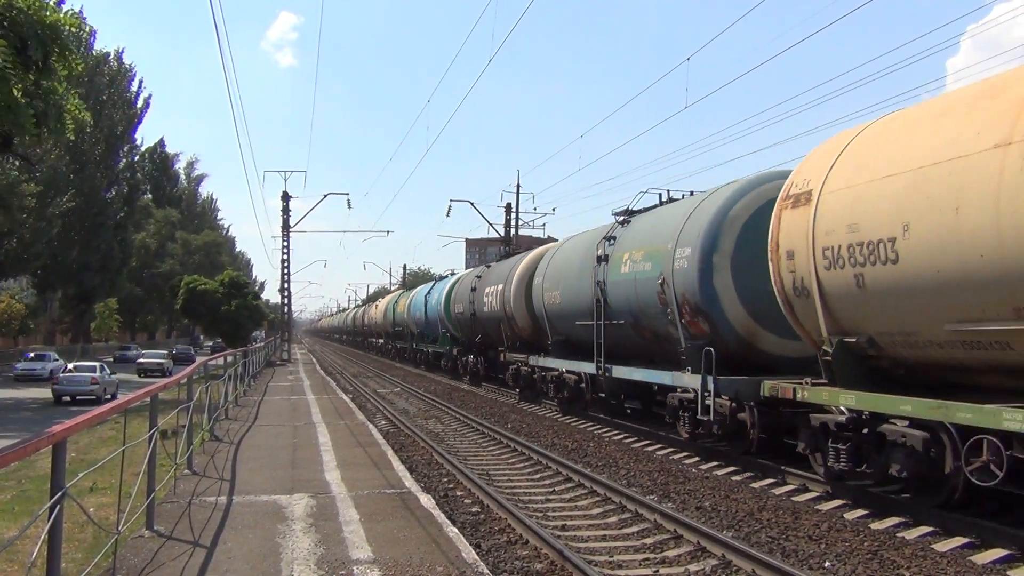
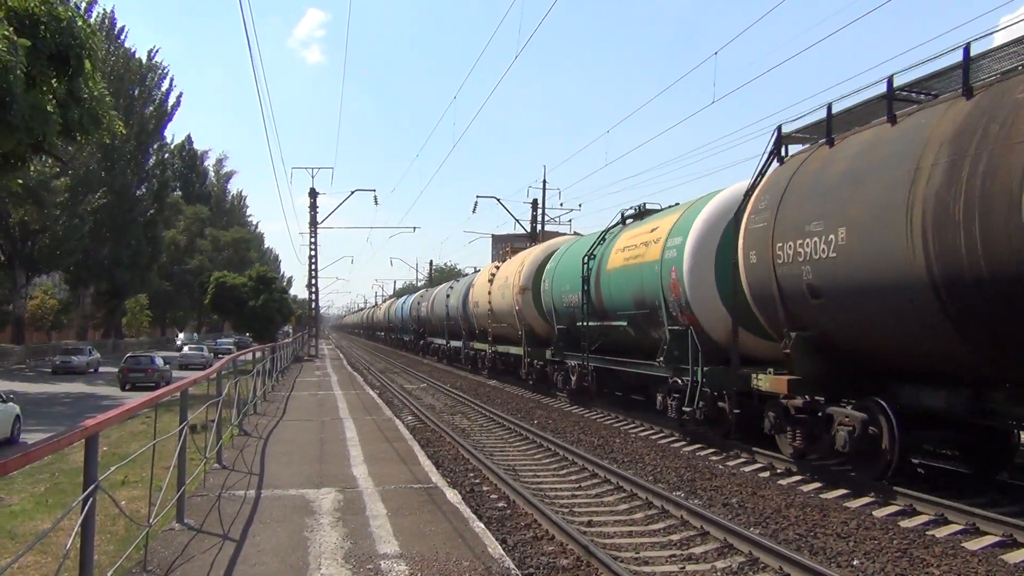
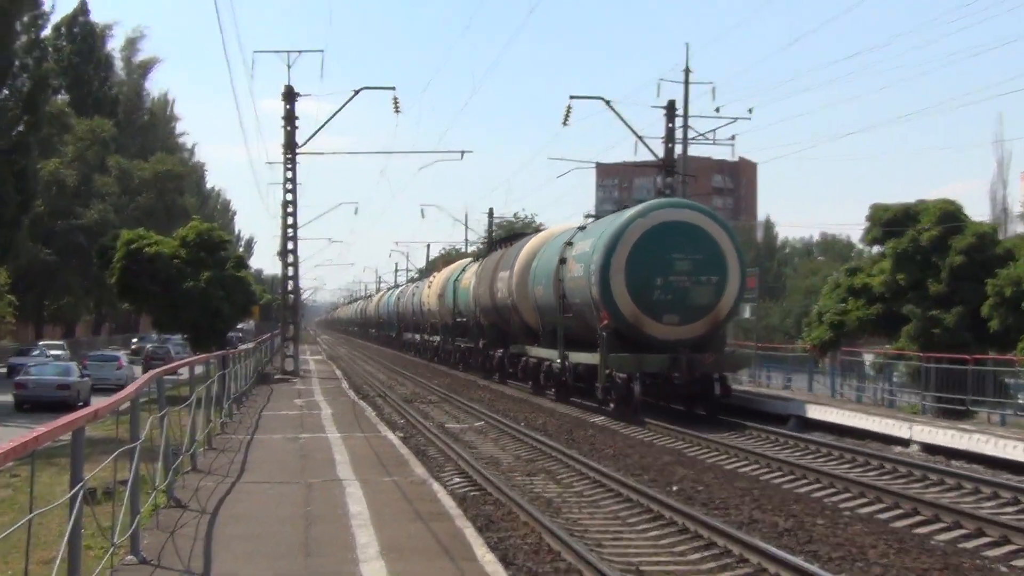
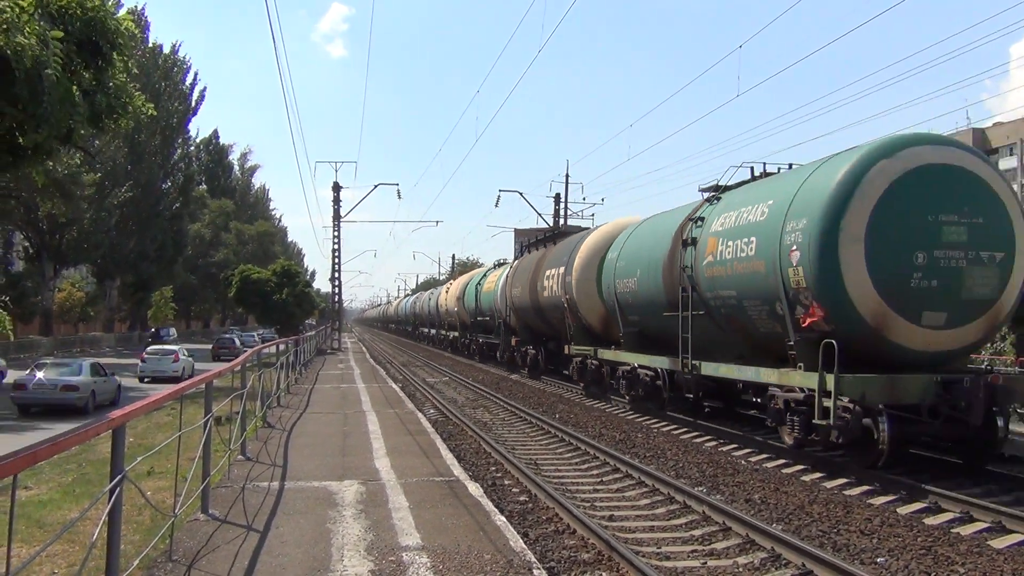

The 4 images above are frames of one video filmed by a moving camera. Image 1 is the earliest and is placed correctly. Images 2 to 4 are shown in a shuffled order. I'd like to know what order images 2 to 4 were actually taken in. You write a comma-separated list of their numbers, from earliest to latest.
2, 4, 3
